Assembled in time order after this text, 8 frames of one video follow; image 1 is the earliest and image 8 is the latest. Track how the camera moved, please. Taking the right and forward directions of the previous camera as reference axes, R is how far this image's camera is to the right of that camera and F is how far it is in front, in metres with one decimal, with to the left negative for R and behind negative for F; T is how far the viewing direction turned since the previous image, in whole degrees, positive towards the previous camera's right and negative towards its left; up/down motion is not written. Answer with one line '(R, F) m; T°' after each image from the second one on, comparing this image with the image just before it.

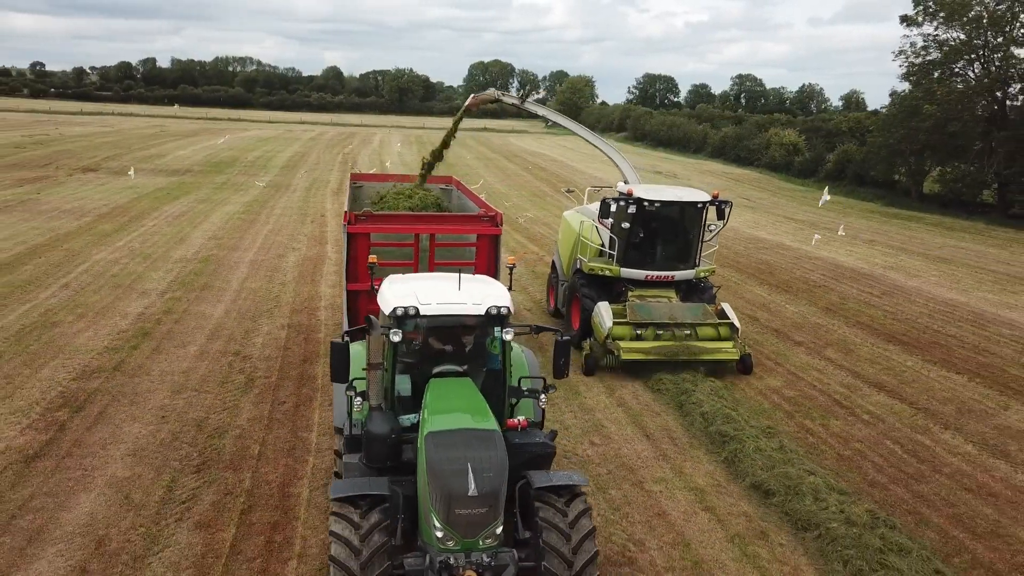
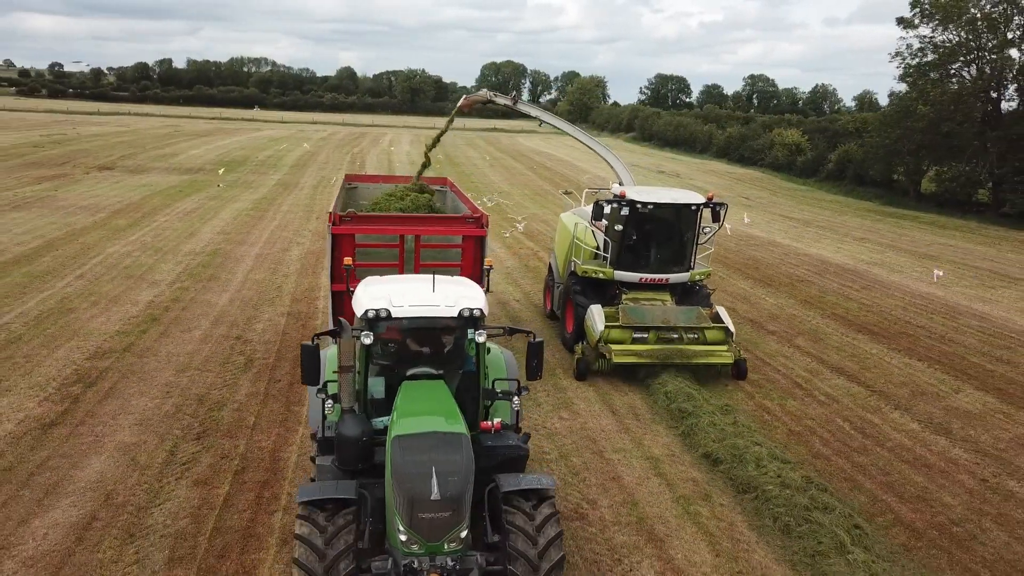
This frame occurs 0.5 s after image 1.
(+0.4, -0.6) m; -1°
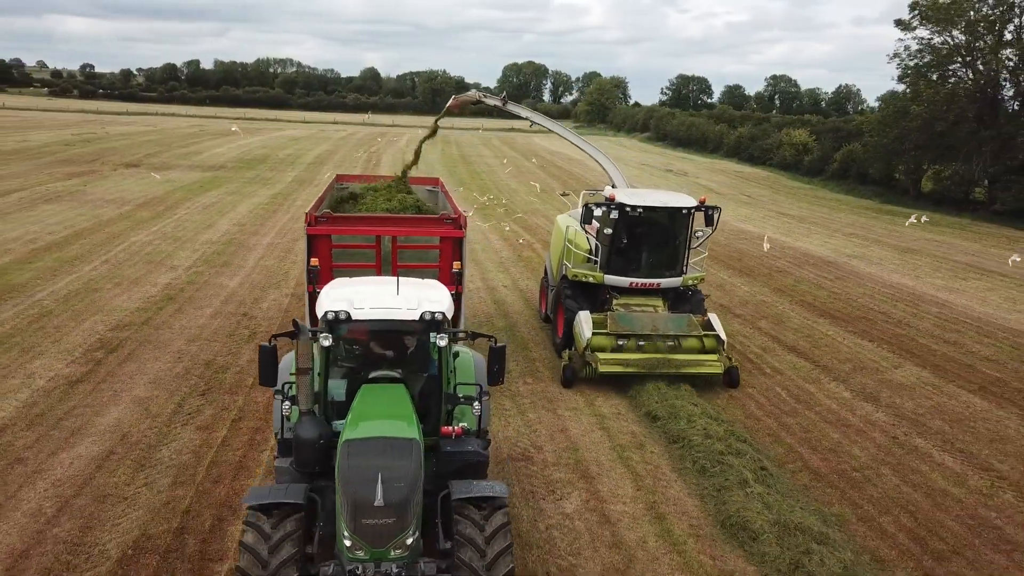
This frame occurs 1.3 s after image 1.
(+0.6, -1.0) m; -2°
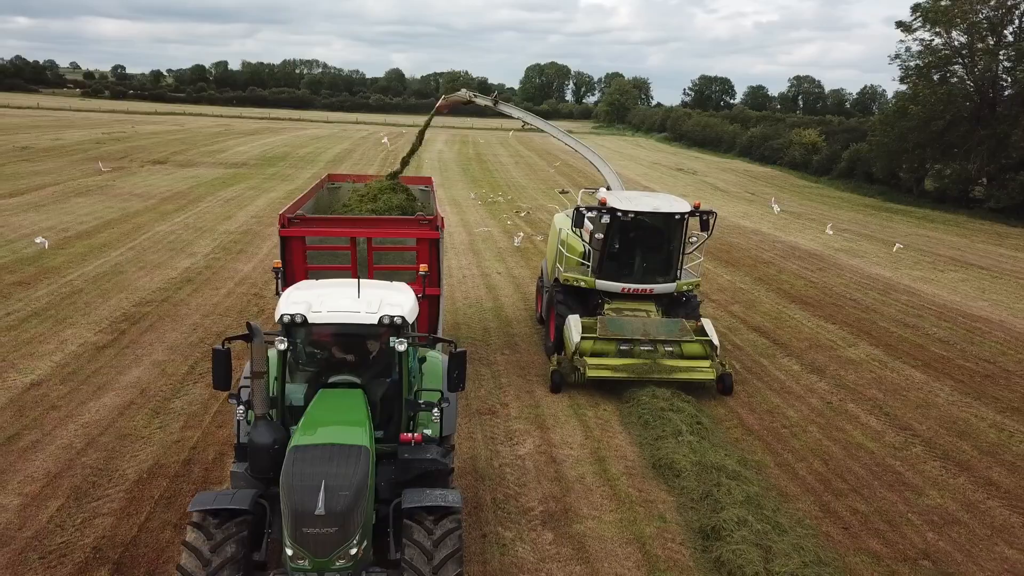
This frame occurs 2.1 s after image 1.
(+0.6, -1.0) m; -2°
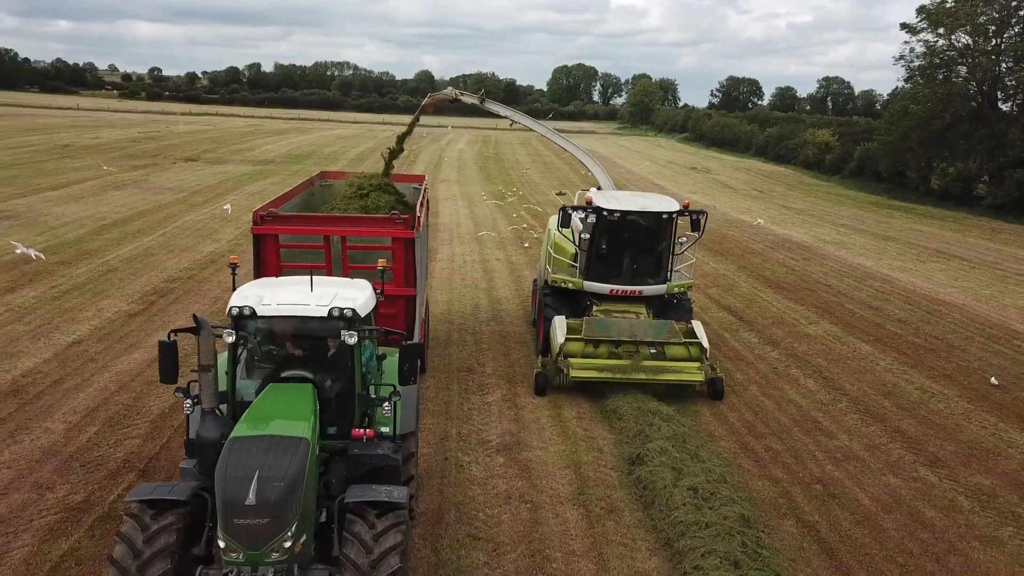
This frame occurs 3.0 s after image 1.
(+0.6, -1.1) m; -2°
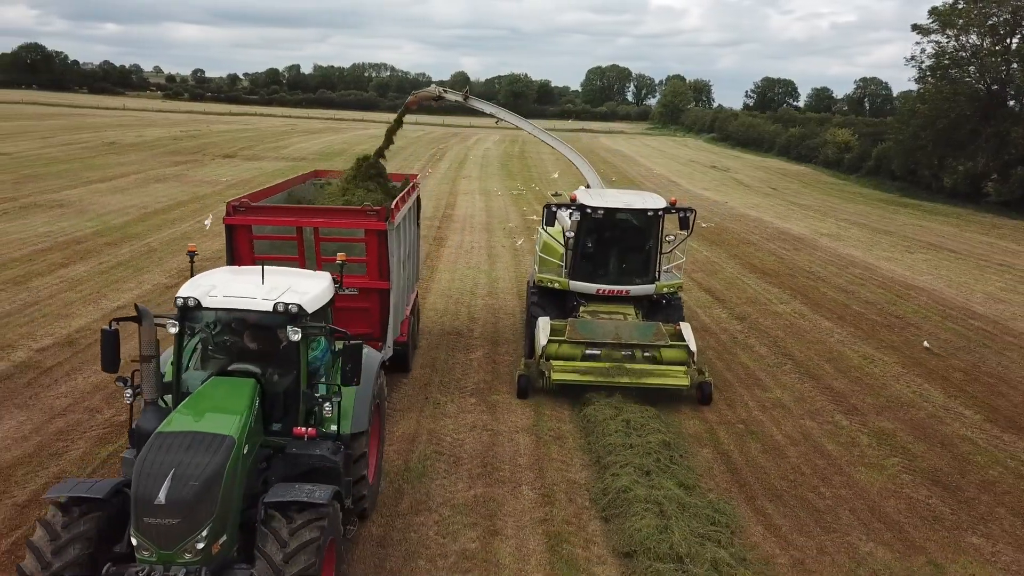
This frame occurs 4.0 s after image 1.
(+0.7, -1.3) m; -2°
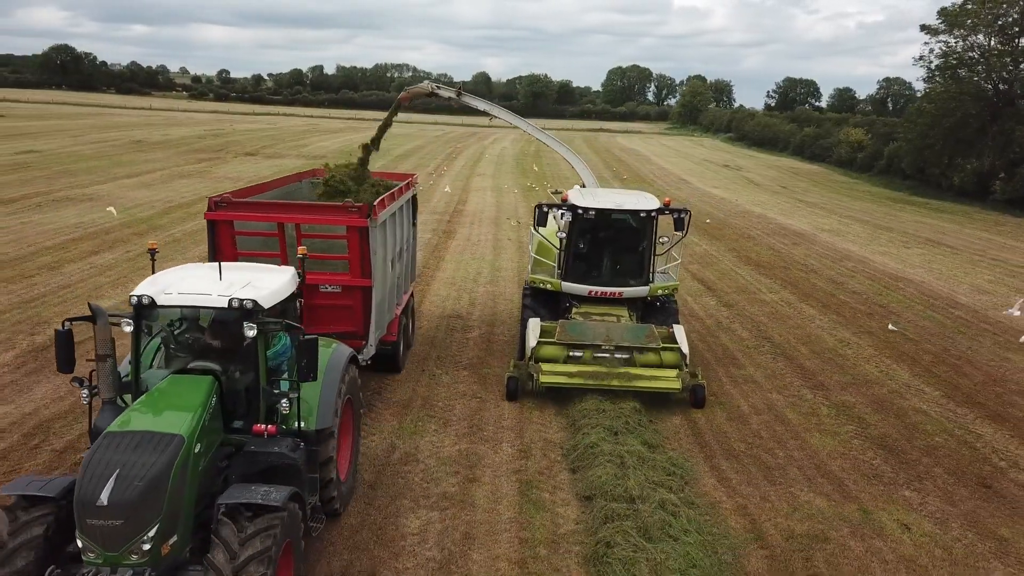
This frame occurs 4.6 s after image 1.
(+0.4, -0.7) m; -1°
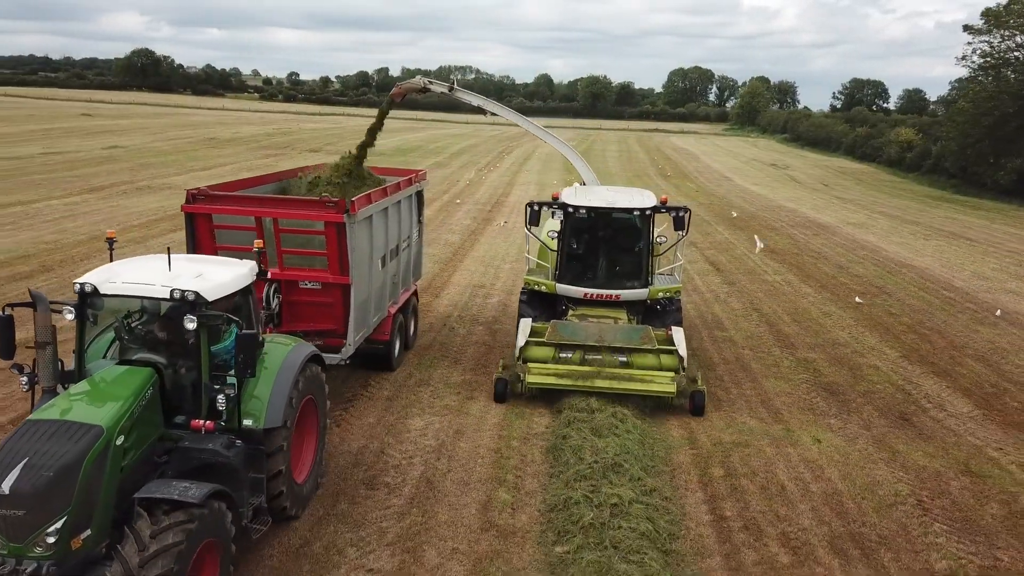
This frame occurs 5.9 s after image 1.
(+0.7, -1.5) m; -4°
